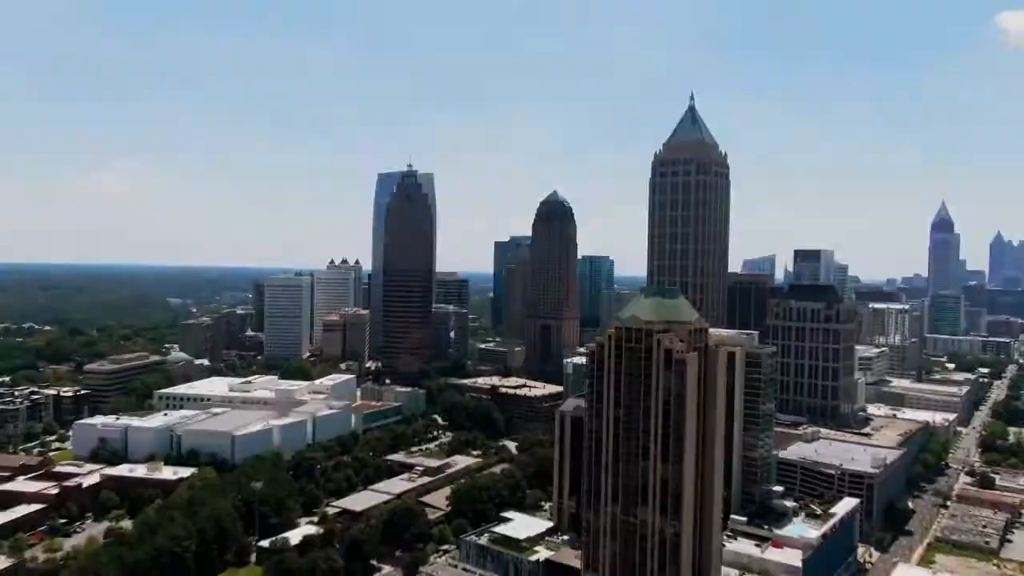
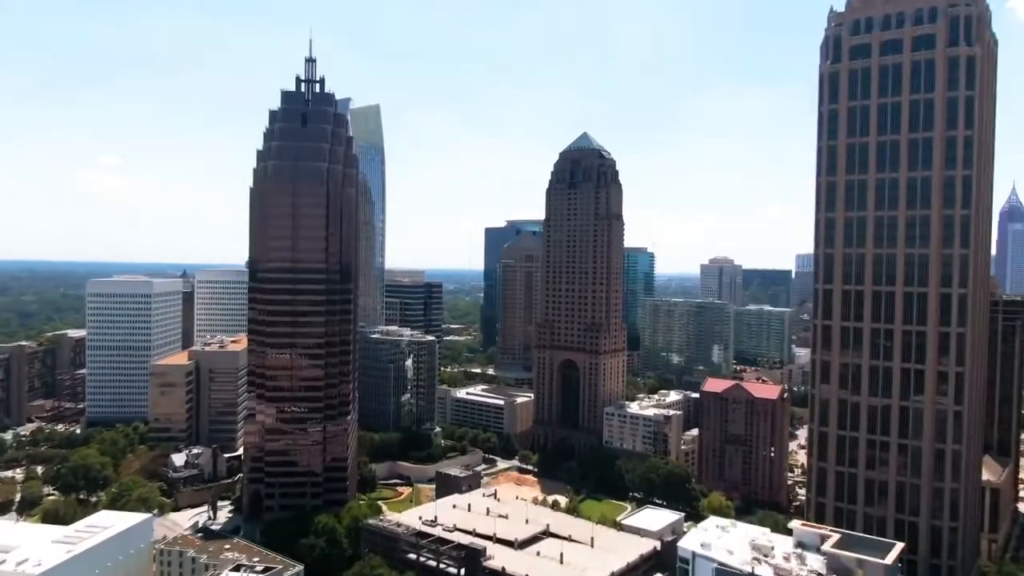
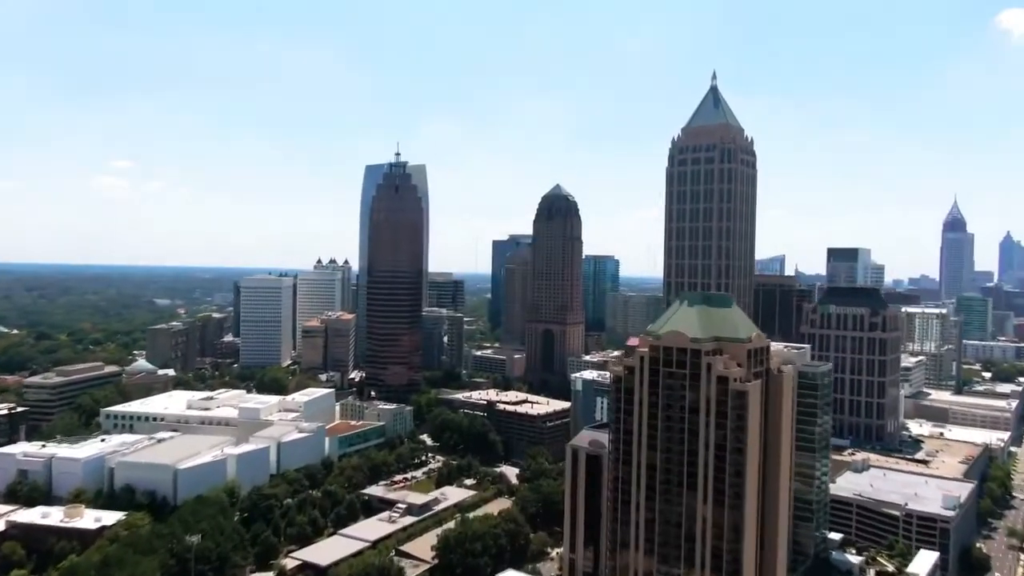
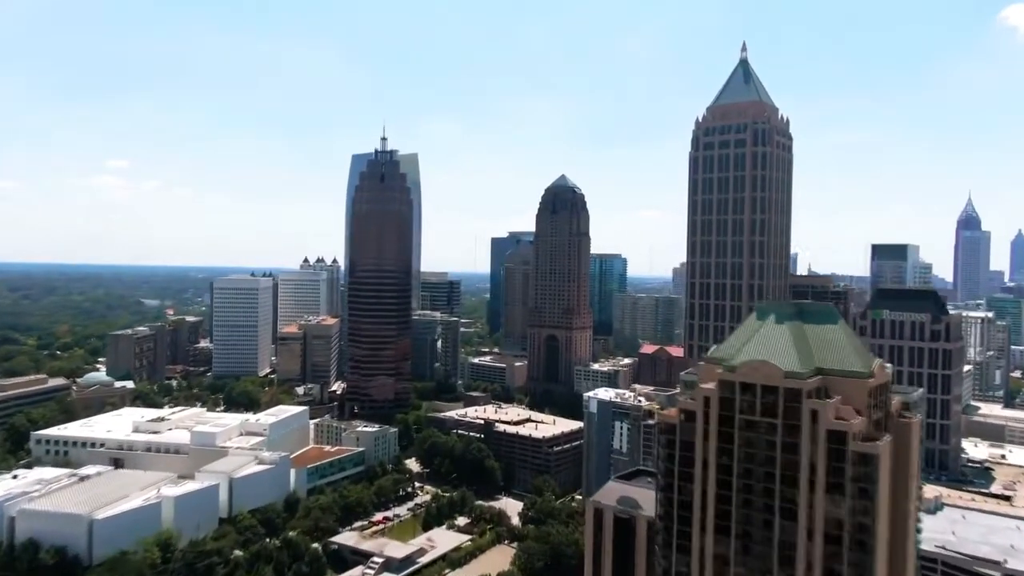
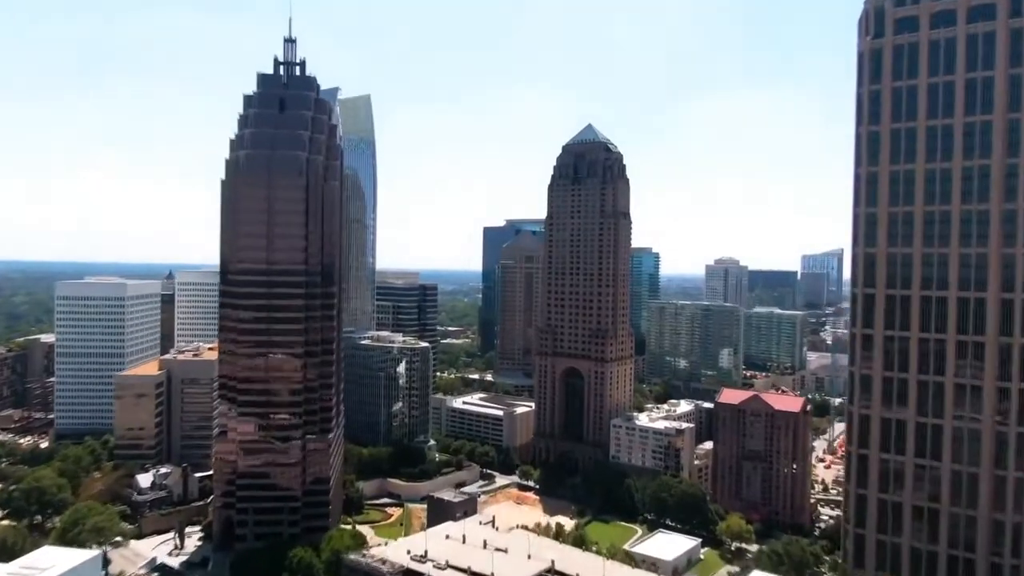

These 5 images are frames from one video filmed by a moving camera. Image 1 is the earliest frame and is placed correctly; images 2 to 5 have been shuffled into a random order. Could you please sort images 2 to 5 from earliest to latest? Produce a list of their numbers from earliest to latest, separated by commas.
3, 4, 2, 5
